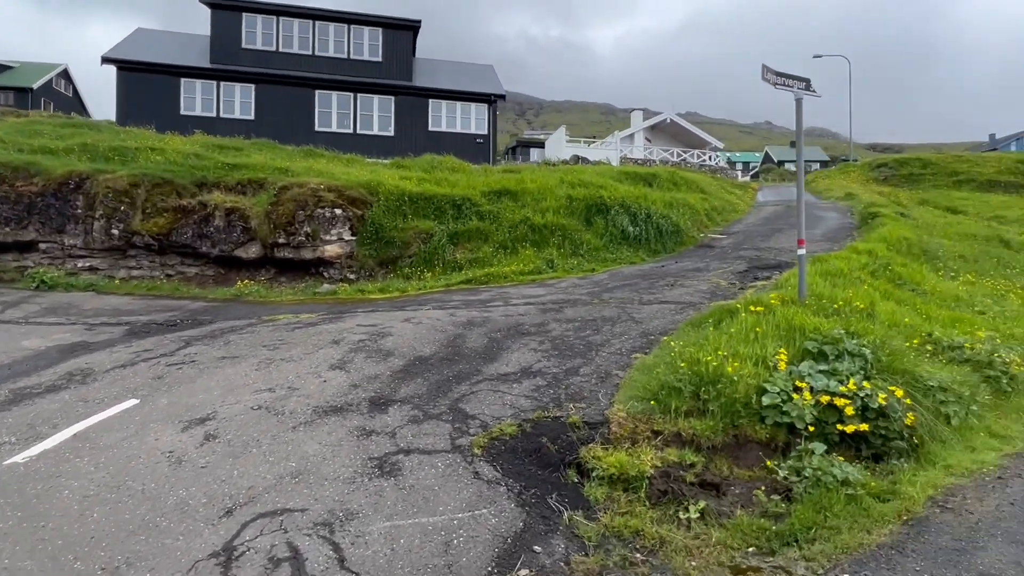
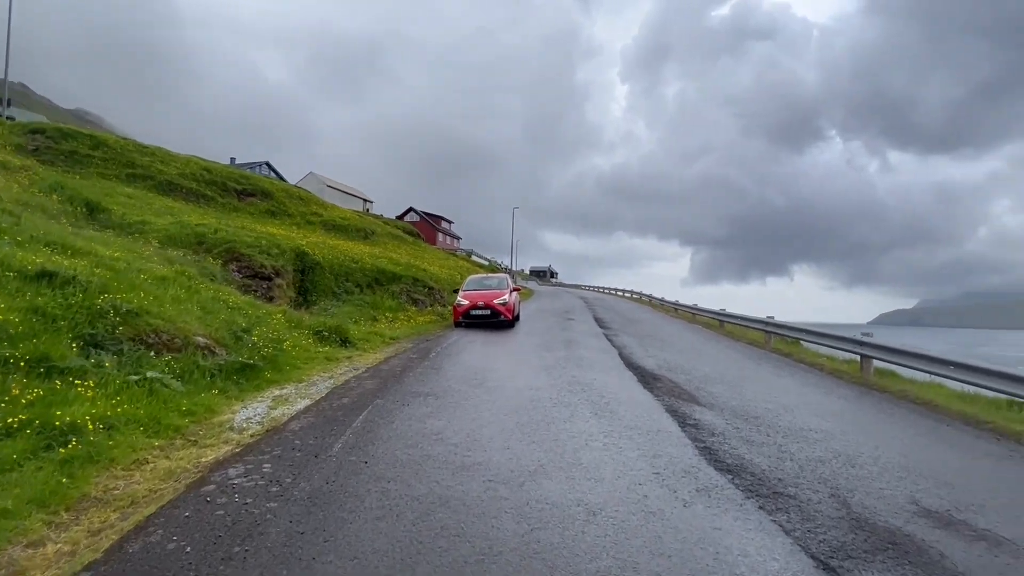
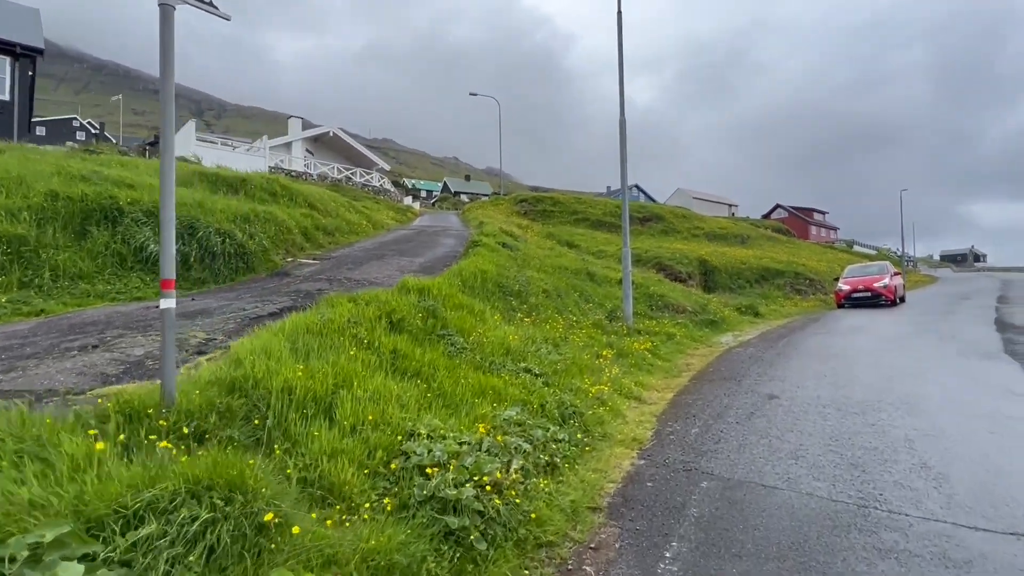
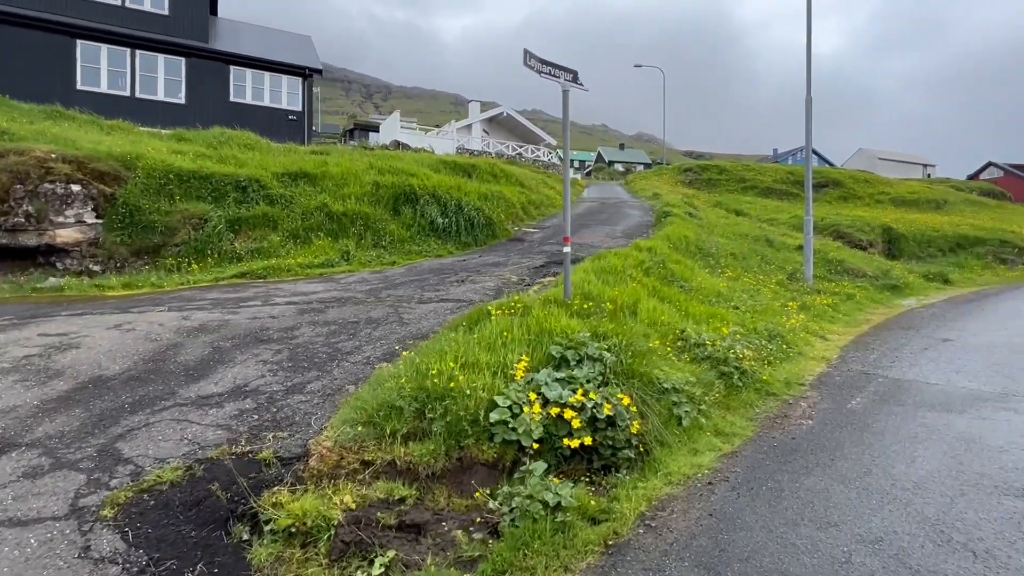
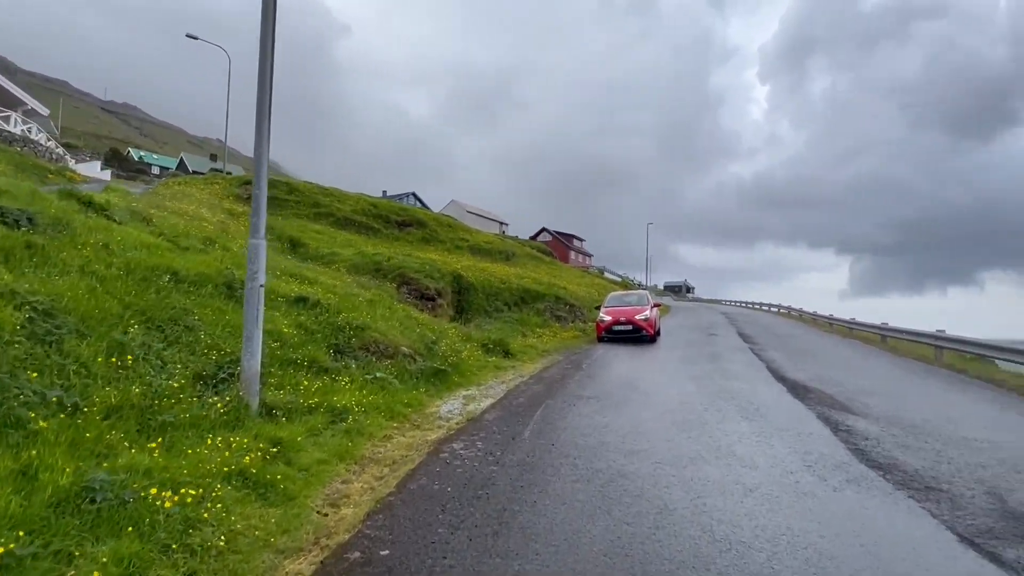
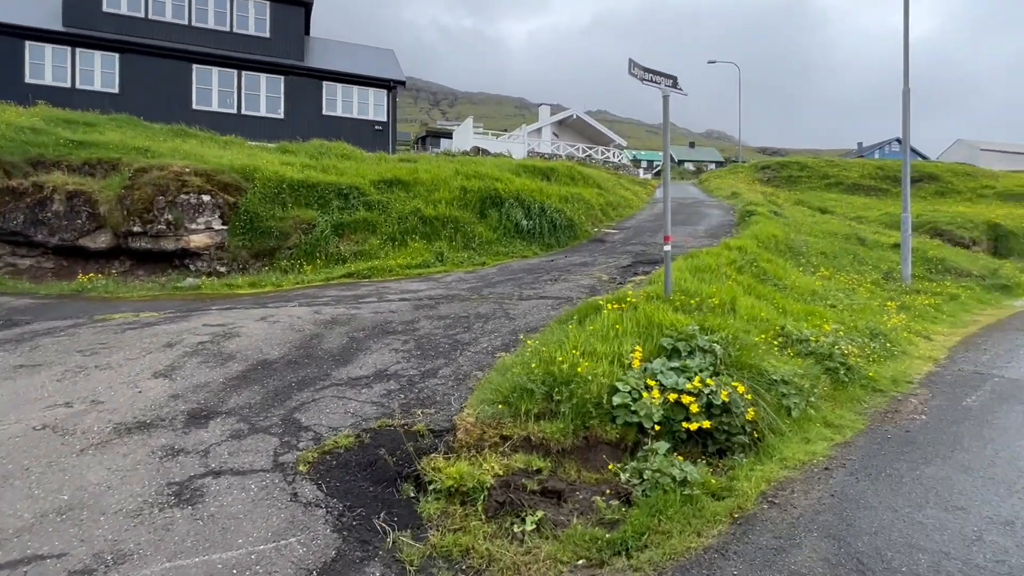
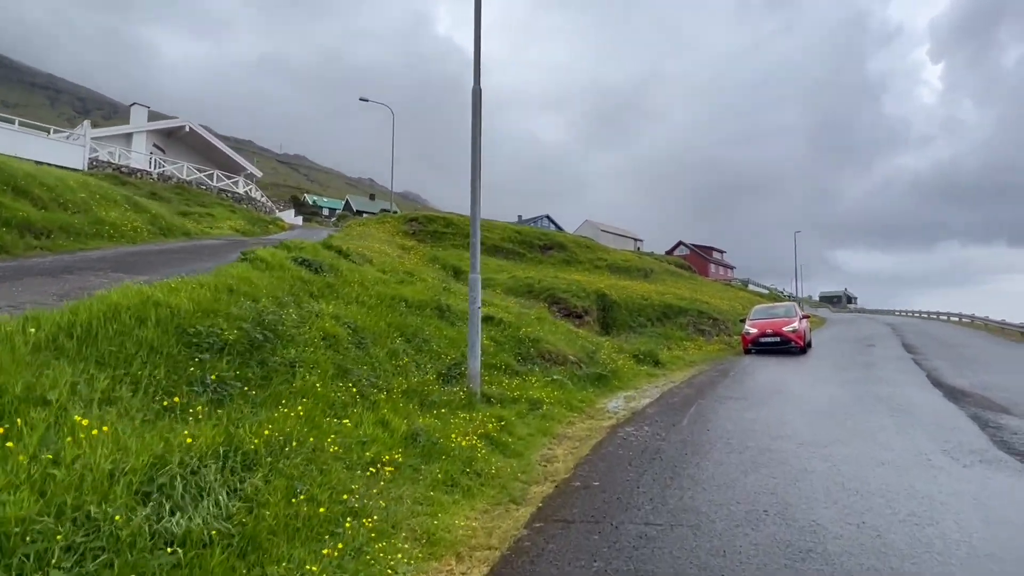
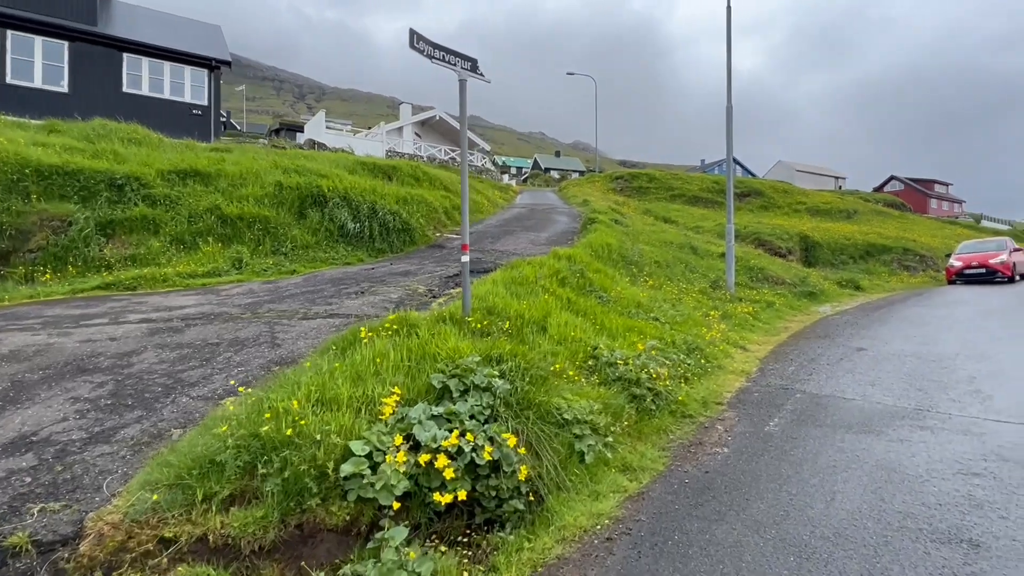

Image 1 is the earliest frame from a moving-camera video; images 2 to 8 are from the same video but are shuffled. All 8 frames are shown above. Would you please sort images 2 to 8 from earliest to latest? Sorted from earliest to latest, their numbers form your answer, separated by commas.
6, 4, 8, 3, 7, 5, 2
